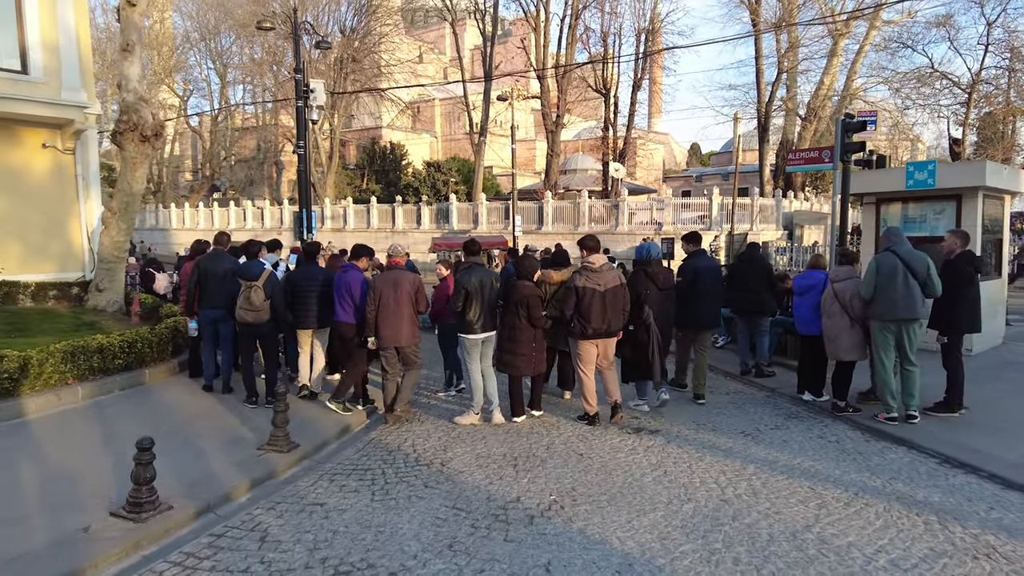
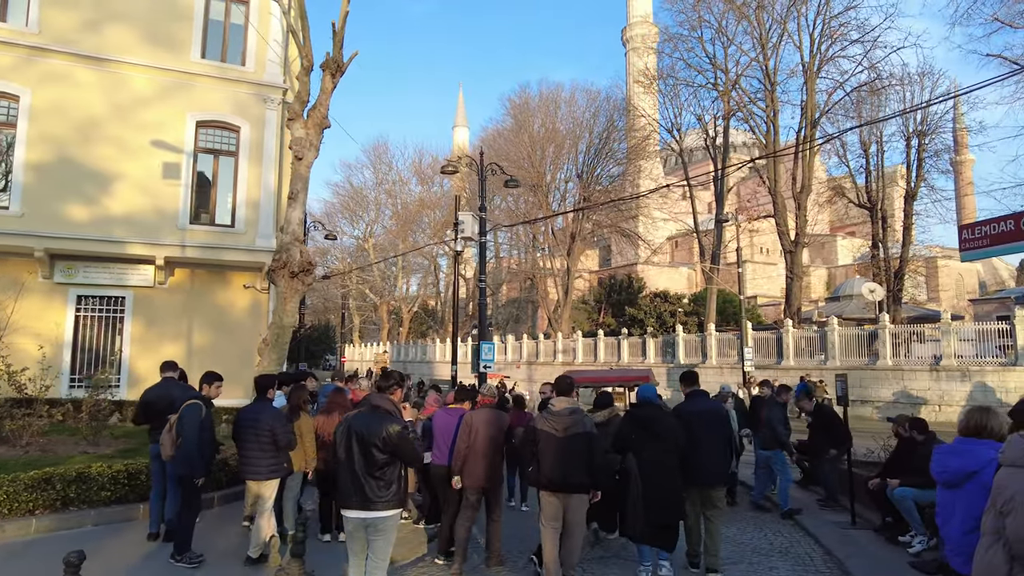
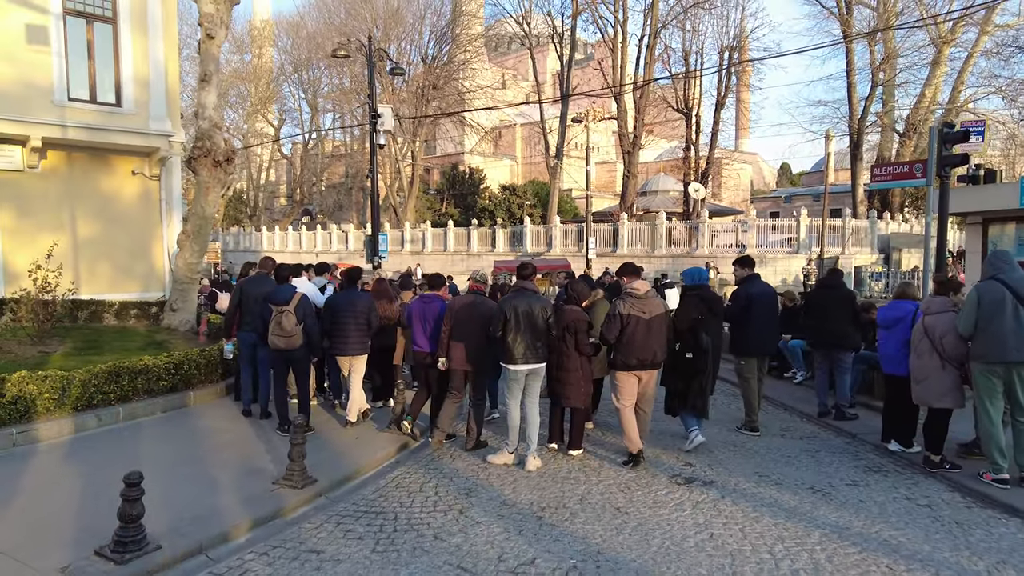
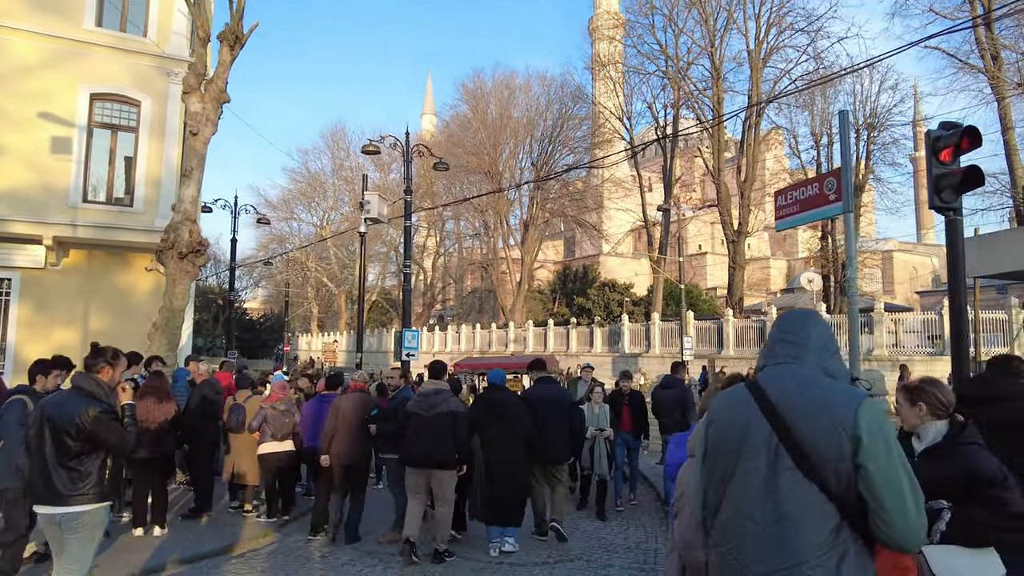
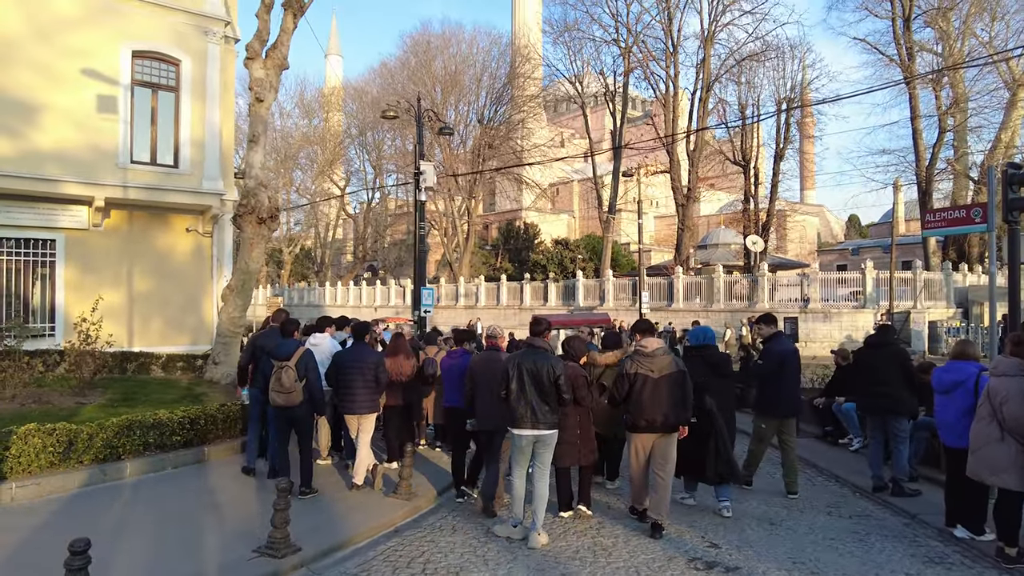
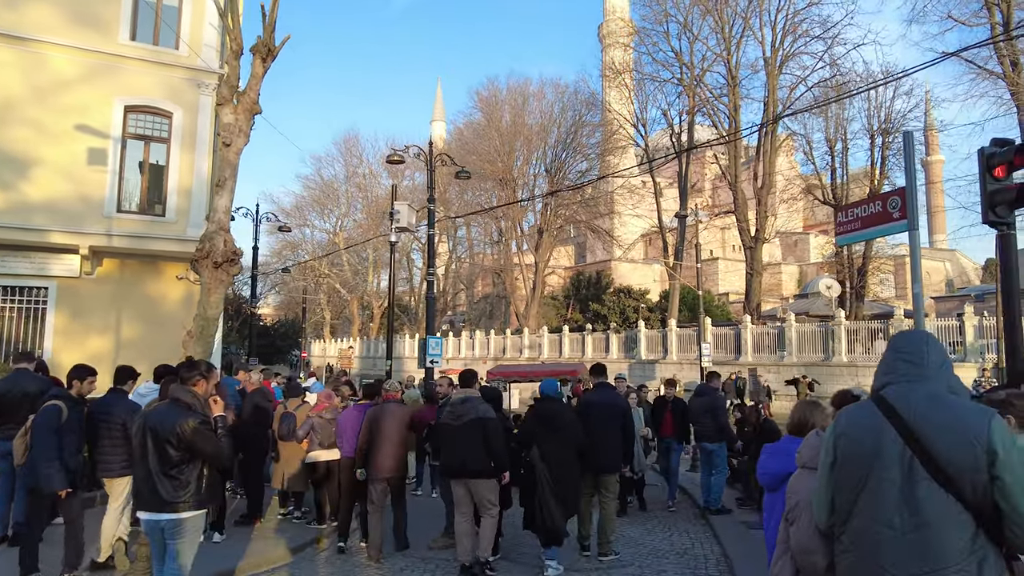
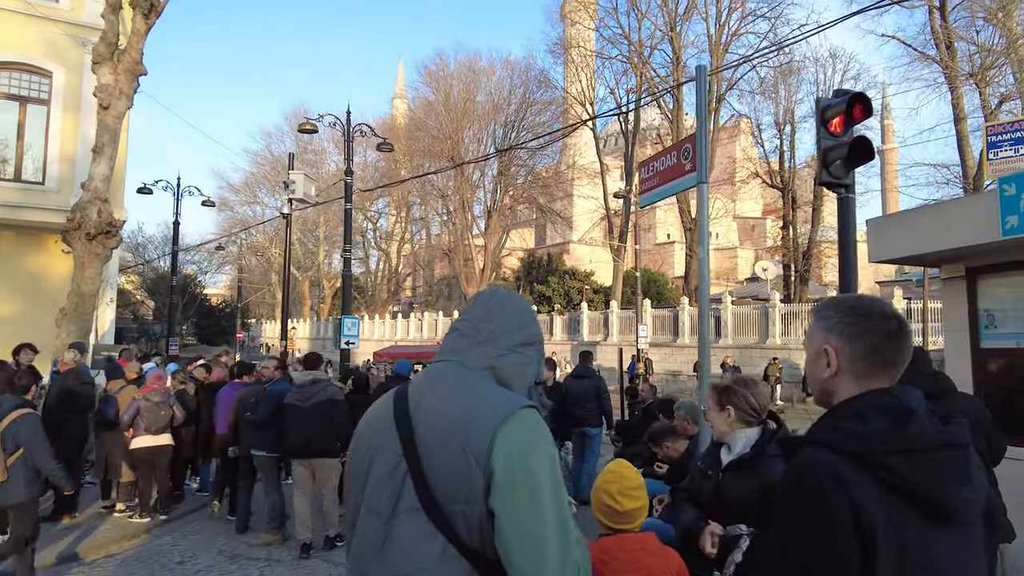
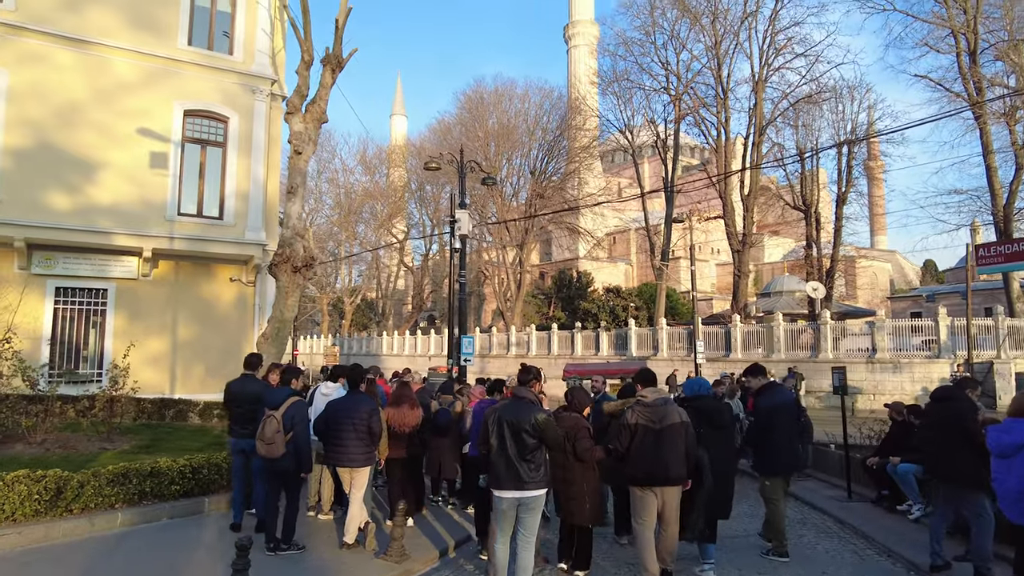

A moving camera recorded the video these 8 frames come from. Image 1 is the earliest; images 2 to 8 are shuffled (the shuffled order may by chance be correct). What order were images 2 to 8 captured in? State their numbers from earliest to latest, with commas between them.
3, 5, 8, 2, 6, 4, 7
